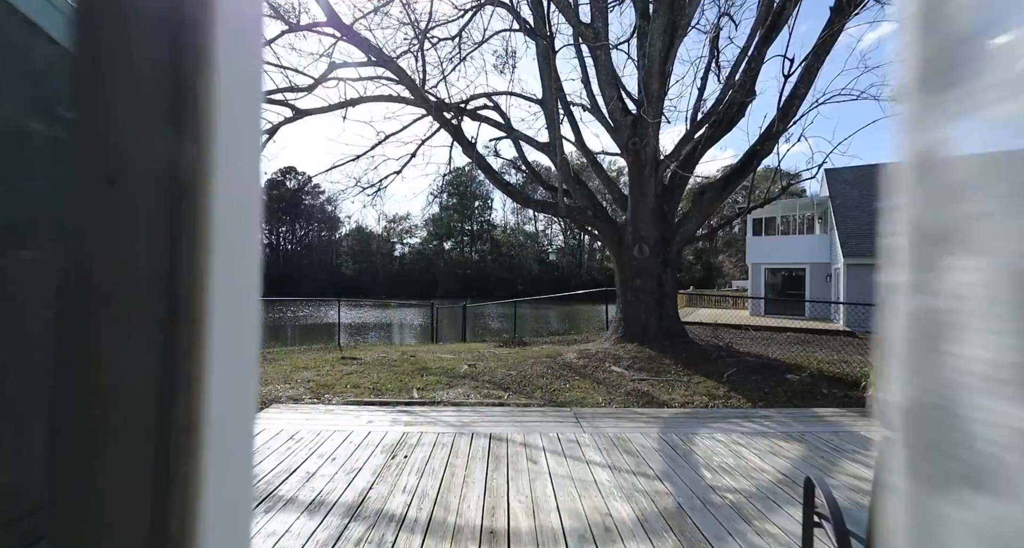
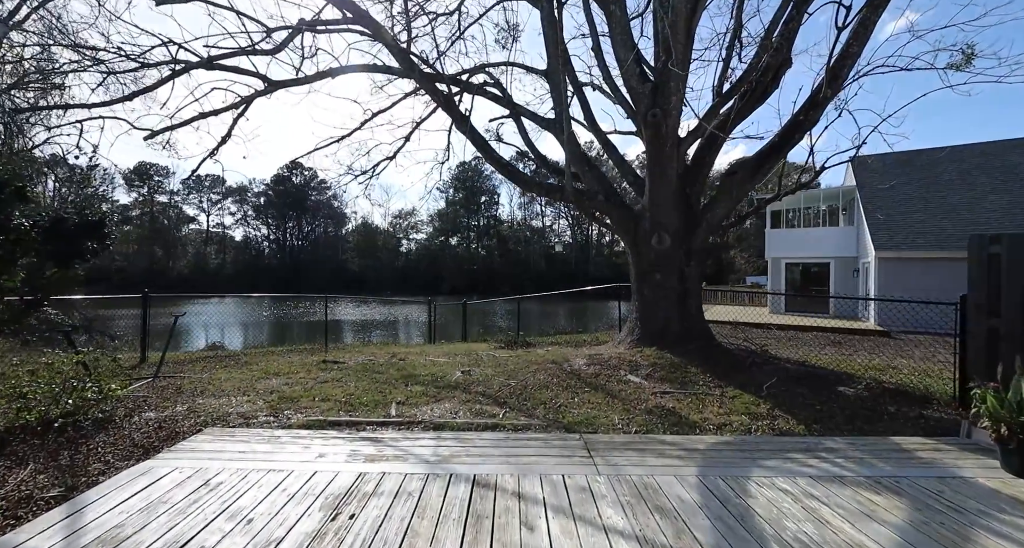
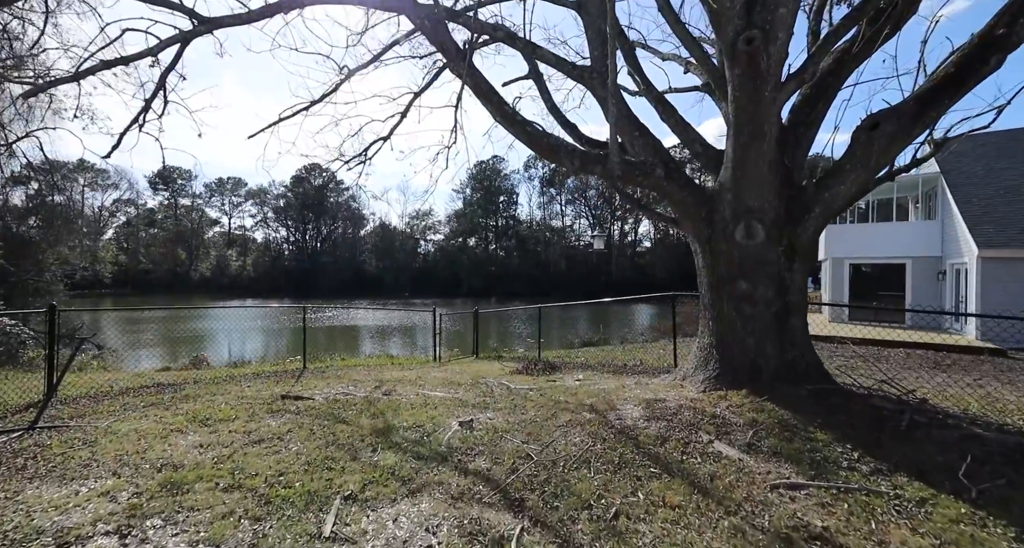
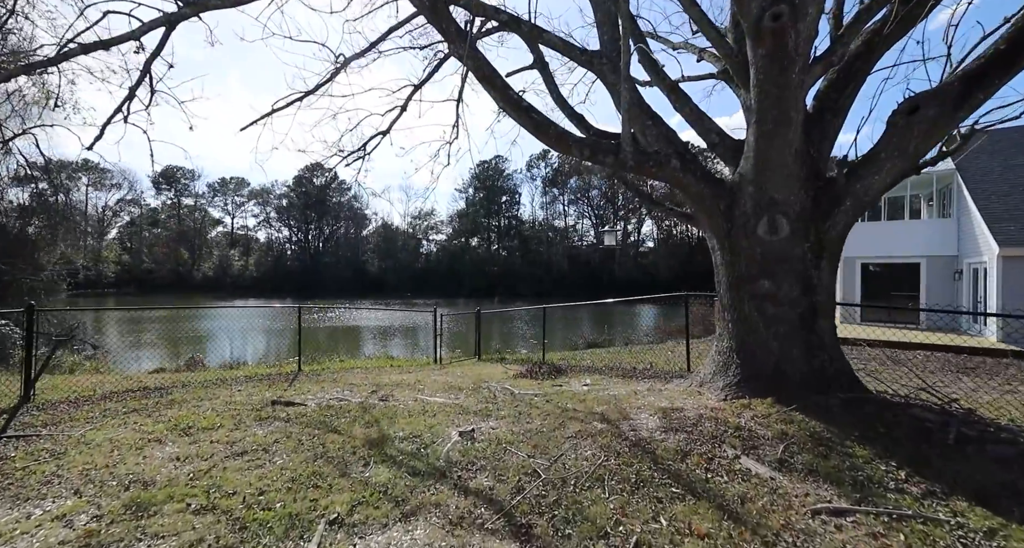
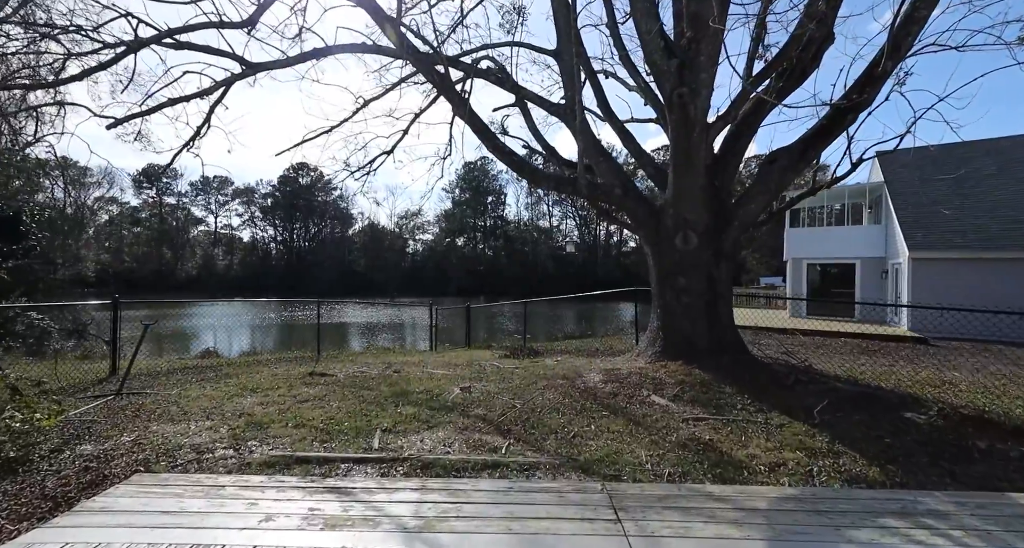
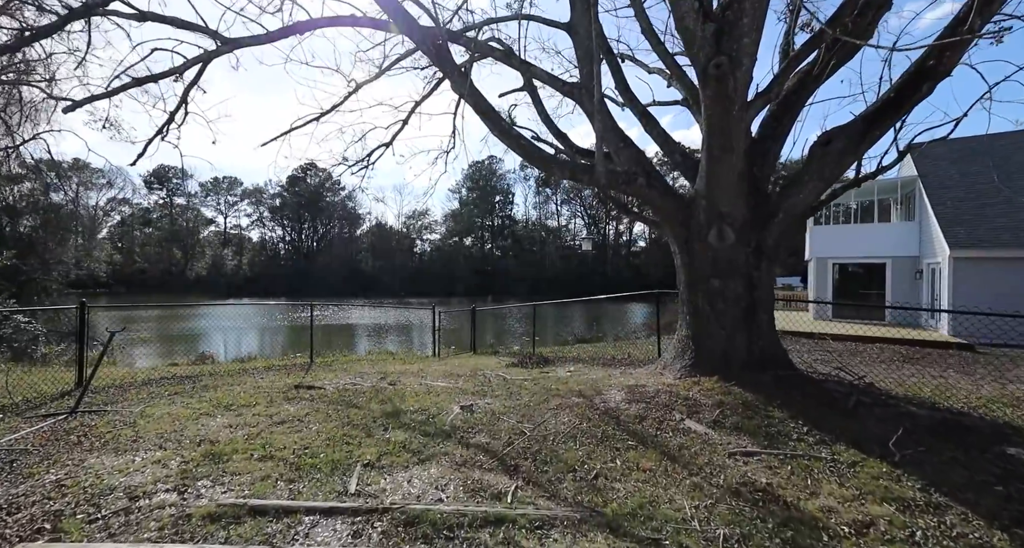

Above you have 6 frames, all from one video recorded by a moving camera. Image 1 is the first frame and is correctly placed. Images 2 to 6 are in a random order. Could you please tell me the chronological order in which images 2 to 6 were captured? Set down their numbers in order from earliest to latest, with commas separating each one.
2, 5, 6, 3, 4
